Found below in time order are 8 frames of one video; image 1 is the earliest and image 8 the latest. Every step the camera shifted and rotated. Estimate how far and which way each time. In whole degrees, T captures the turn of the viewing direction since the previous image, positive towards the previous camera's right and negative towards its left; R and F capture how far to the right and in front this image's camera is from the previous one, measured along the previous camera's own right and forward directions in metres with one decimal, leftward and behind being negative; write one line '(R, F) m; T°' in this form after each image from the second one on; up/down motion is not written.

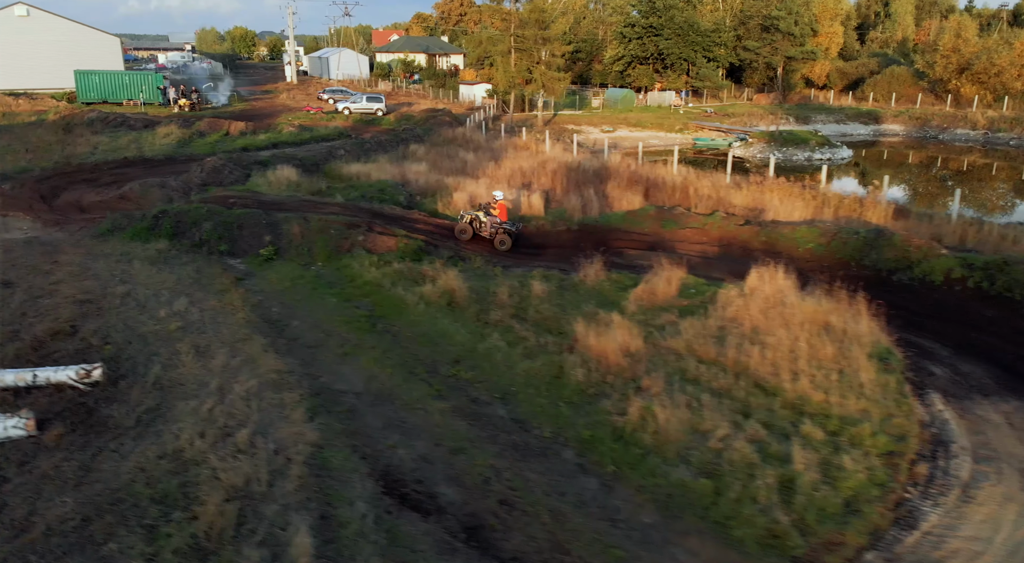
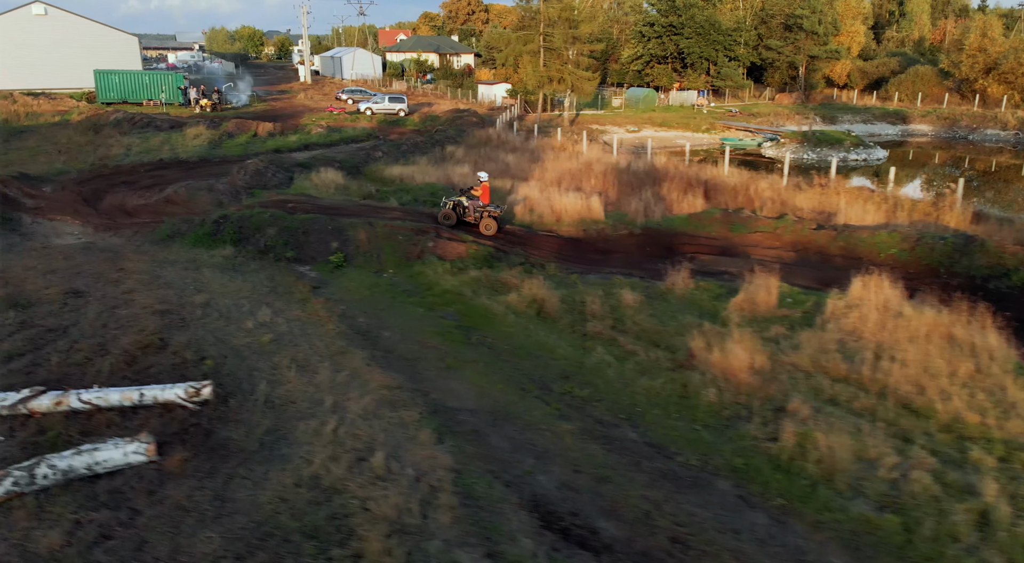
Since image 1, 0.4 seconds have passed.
(-1.6, +0.5) m; 0°
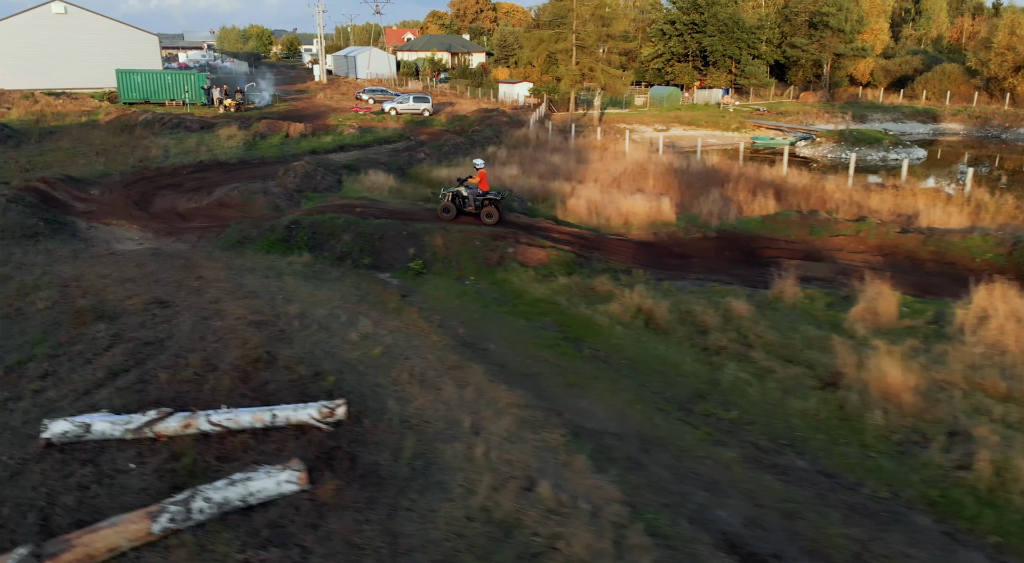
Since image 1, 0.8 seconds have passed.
(-1.7, +0.5) m; 0°
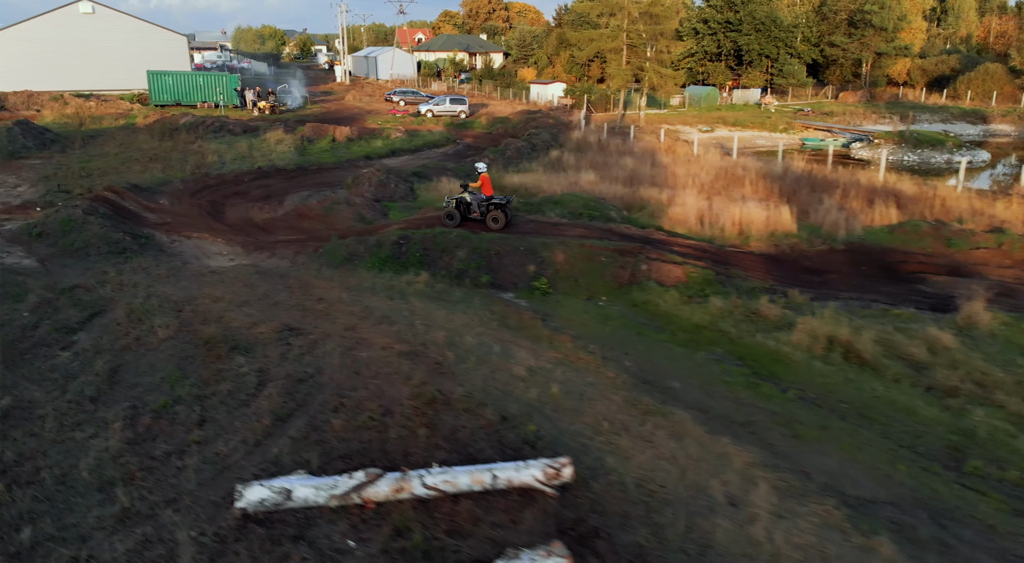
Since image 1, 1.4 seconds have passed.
(-2.5, +1.1) m; 0°
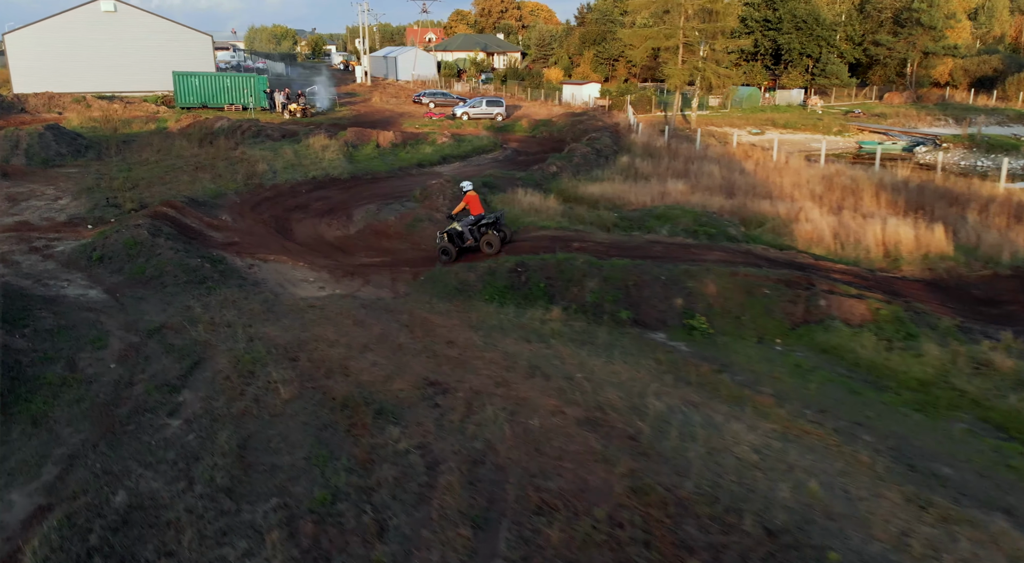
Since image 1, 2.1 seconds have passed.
(-2.3, +1.8) m; 0°
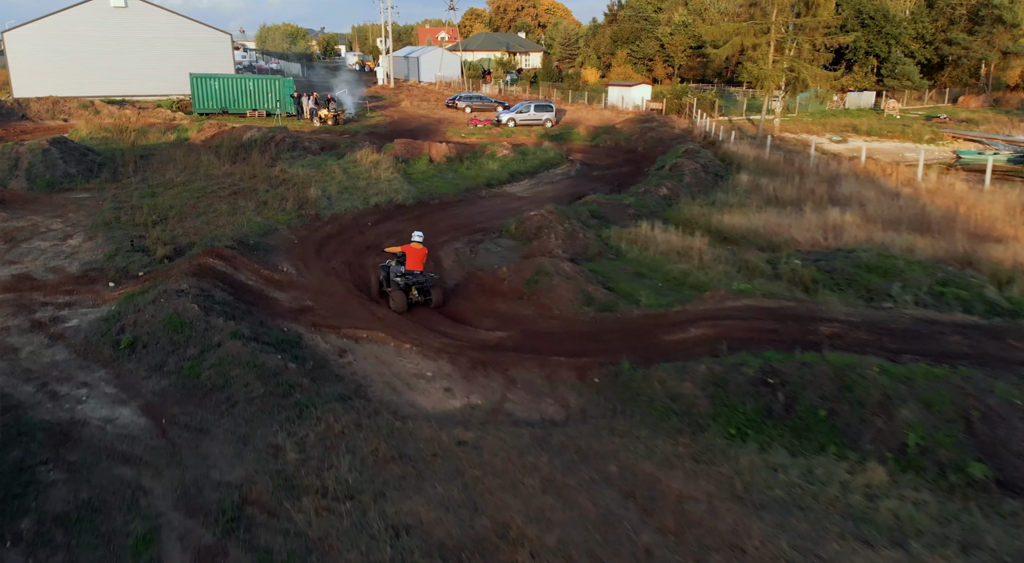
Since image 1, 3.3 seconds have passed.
(-2.8, +4.1) m; 0°
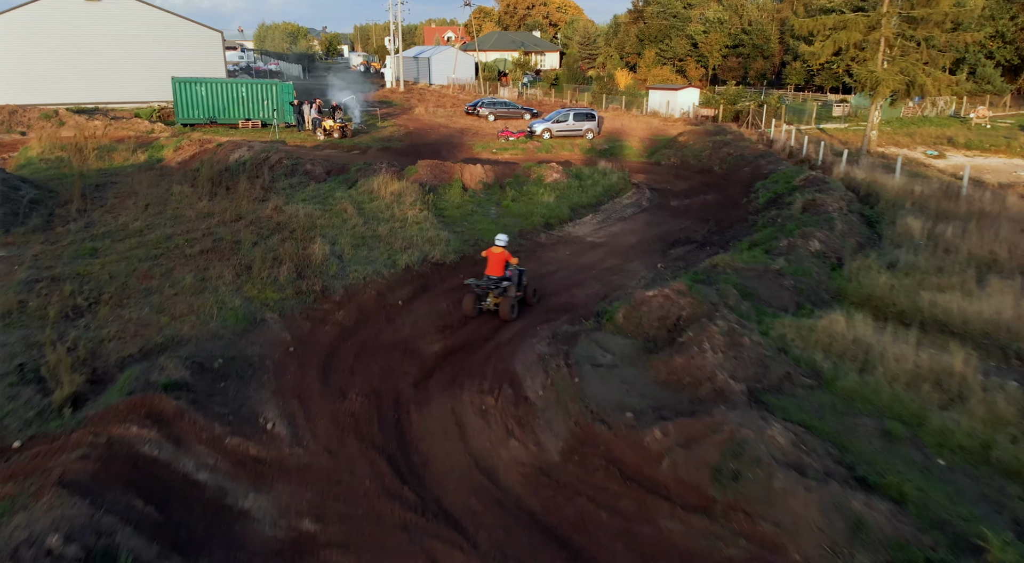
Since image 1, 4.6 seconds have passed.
(-1.7, +5.7) m; 0°
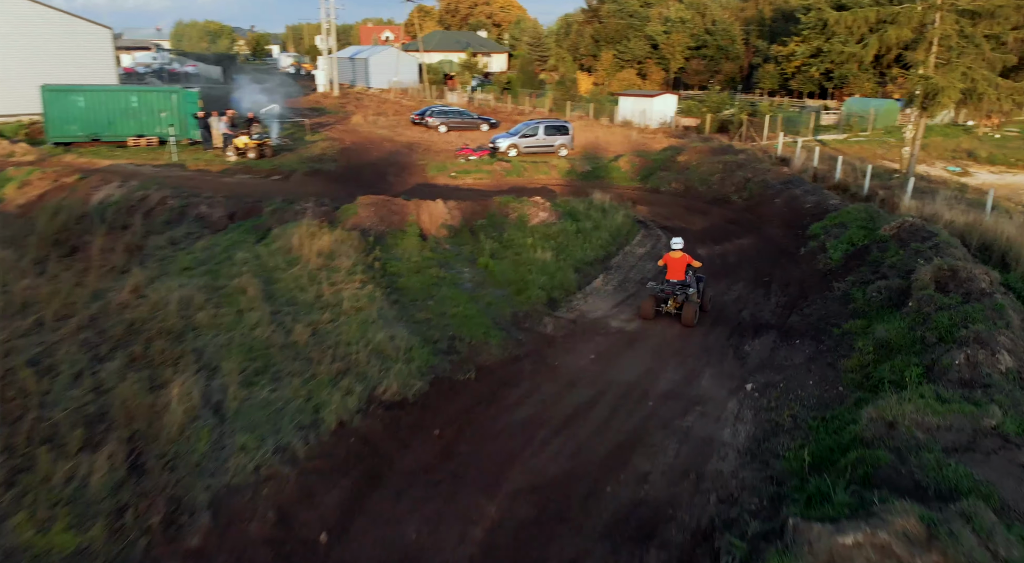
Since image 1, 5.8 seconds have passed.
(-0.7, +5.7) m; +5°
